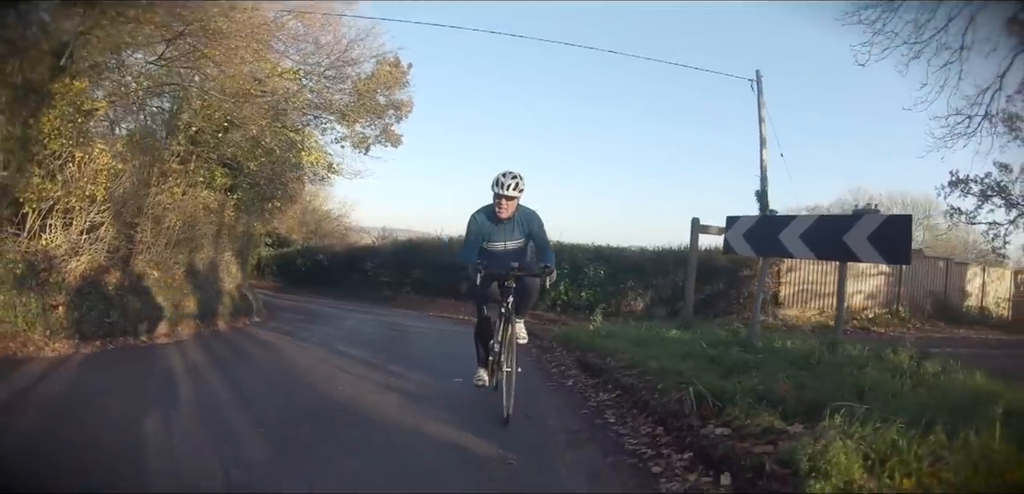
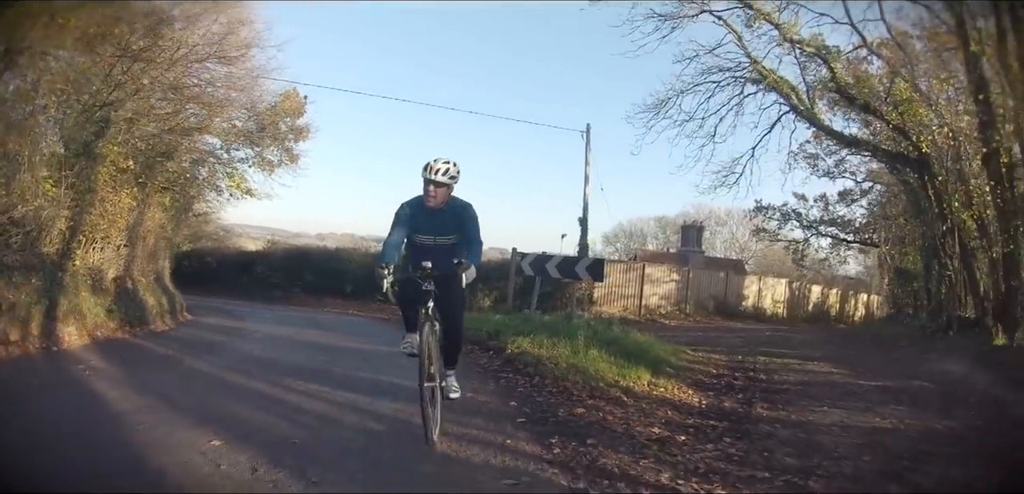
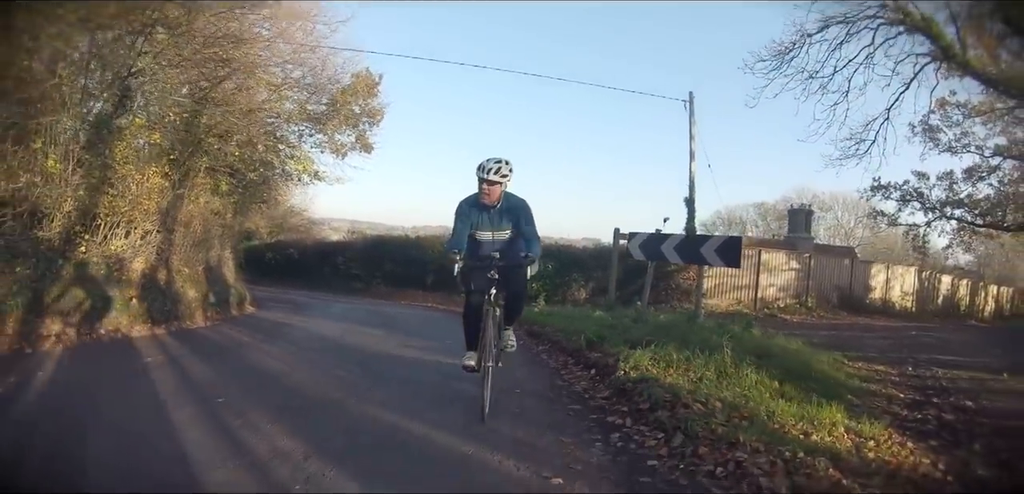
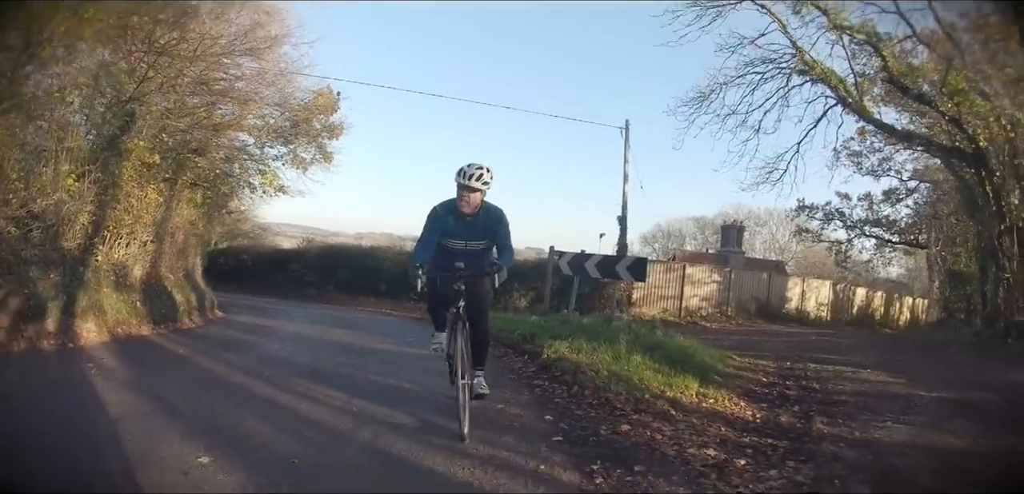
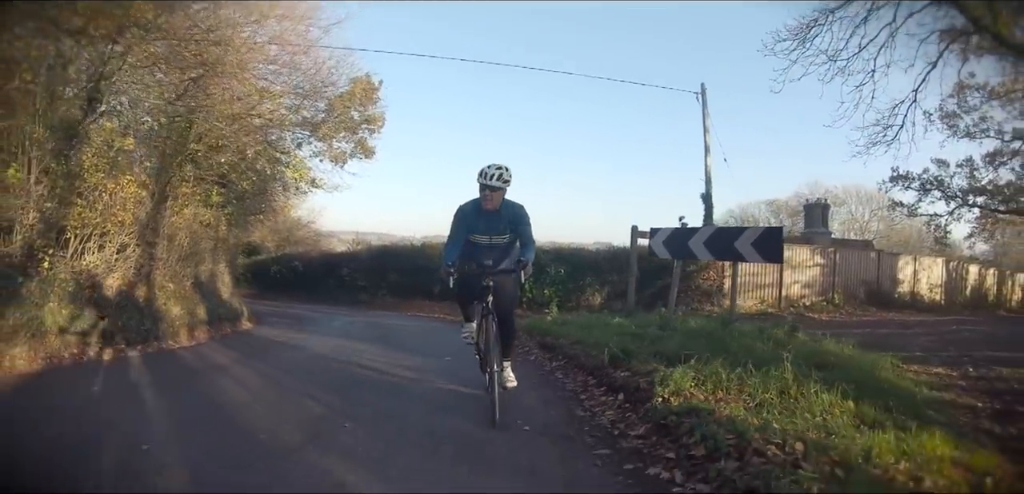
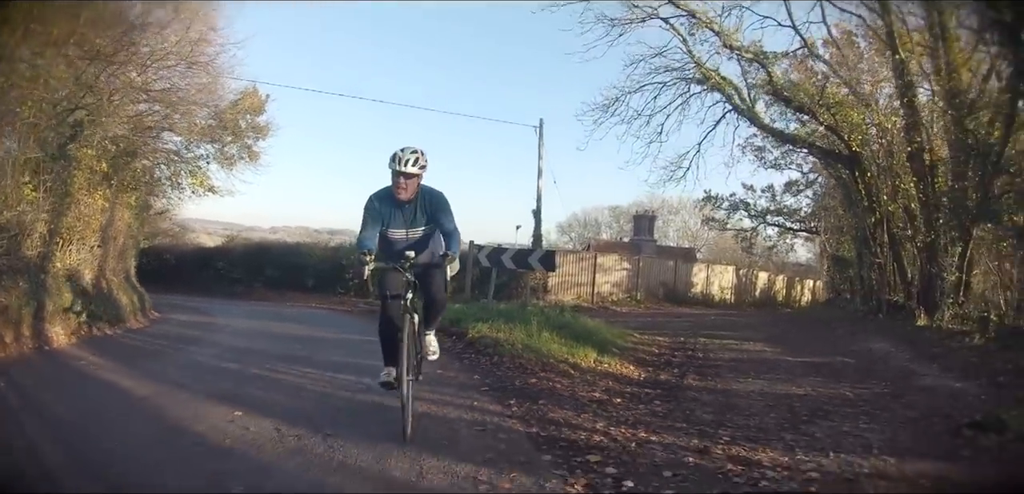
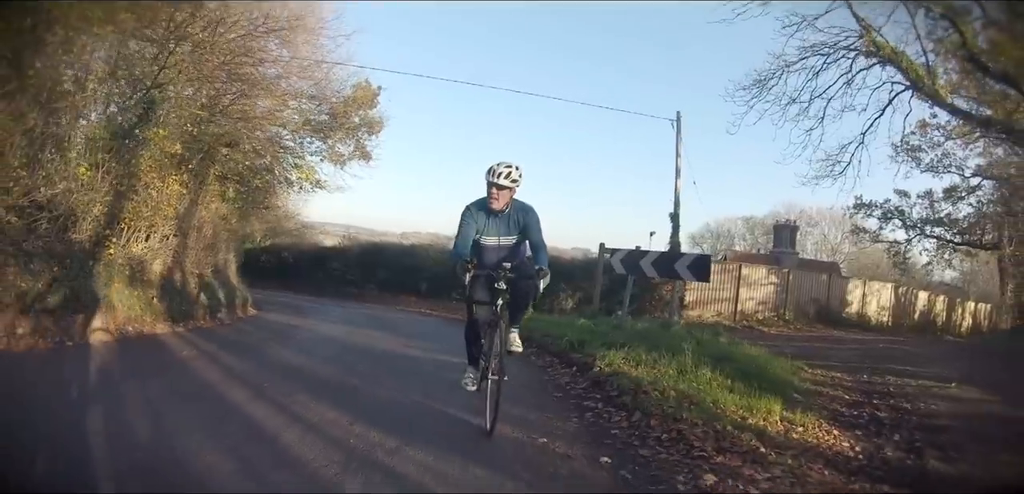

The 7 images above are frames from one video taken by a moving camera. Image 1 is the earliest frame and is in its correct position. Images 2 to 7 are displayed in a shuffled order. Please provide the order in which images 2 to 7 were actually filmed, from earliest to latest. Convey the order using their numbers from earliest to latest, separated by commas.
5, 3, 7, 4, 2, 6
